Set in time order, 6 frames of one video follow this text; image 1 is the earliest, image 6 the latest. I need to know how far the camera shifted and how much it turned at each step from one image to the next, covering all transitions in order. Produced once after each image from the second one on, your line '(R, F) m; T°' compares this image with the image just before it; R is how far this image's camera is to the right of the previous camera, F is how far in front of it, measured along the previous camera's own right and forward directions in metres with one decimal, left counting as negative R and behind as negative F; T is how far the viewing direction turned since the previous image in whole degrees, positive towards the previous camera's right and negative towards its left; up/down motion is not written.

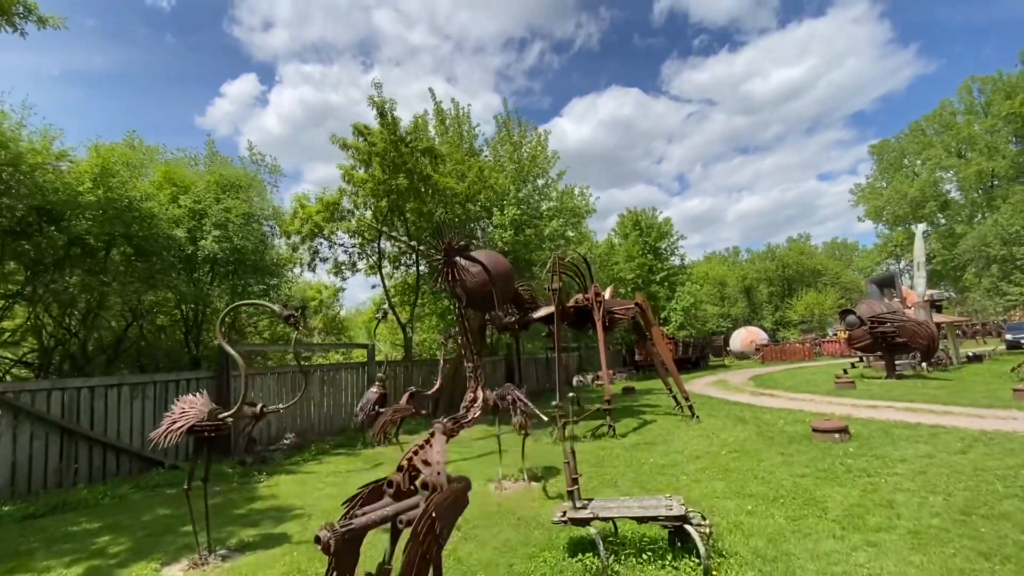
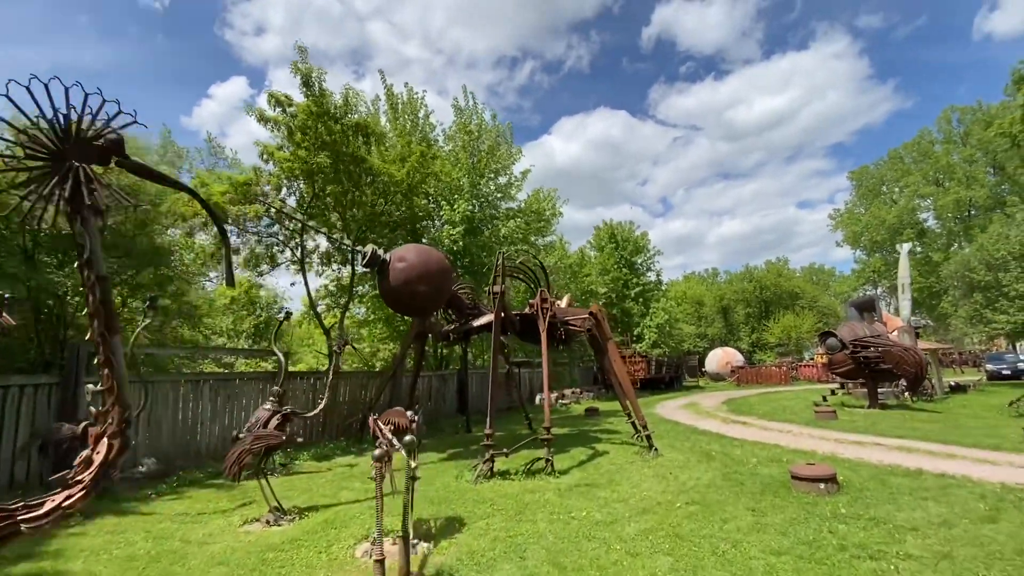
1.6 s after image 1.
(+1.0, +1.7) m; +2°
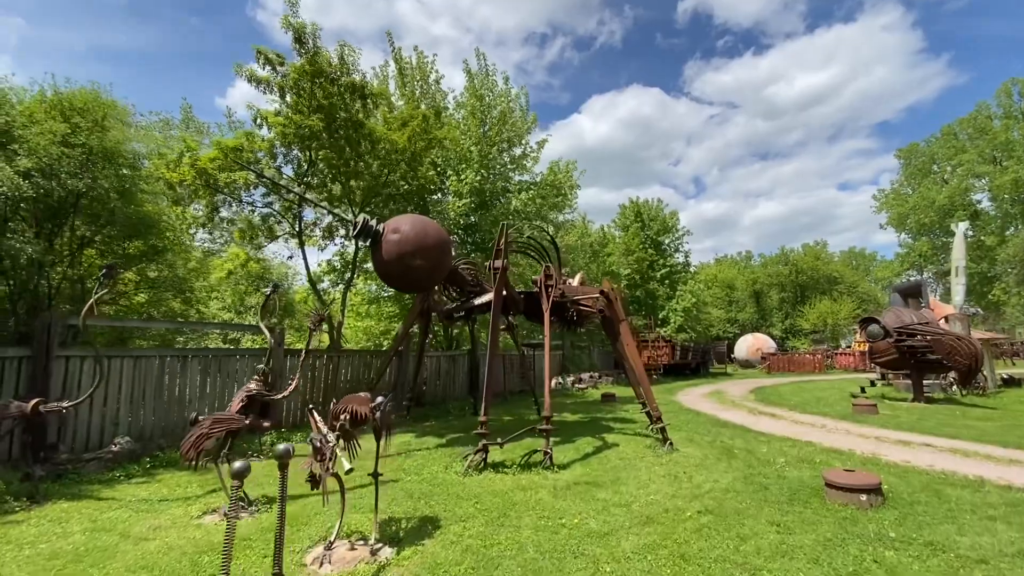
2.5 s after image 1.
(+0.4, +0.8) m; -3°
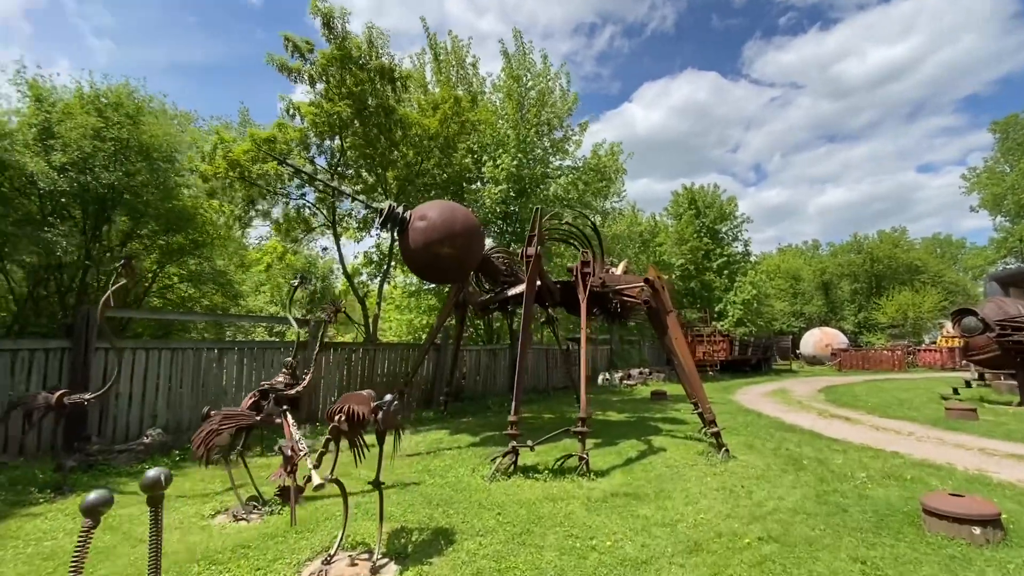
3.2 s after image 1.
(+0.3, +0.6) m; -6°
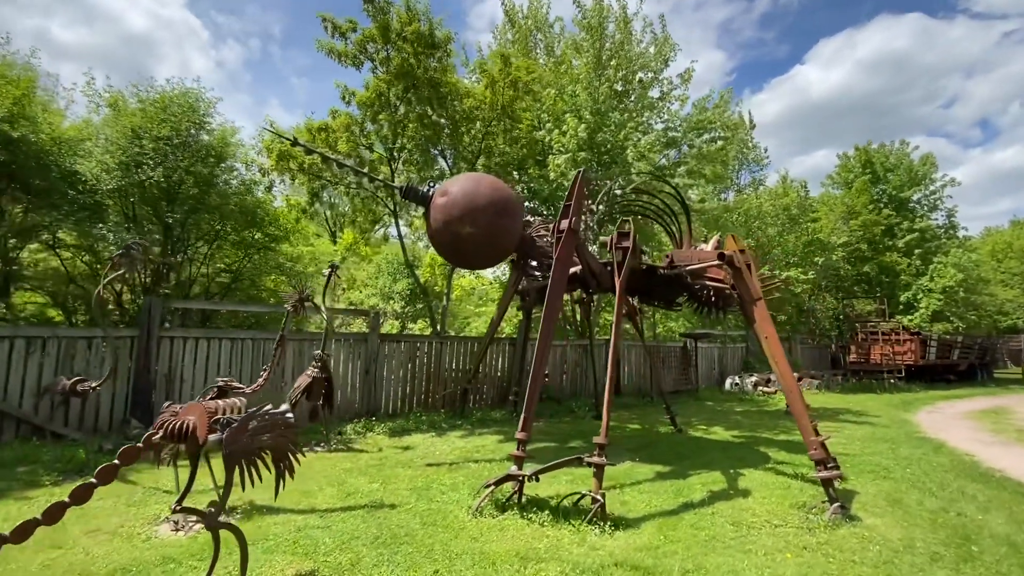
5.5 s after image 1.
(+1.5, +1.7) m; -17°
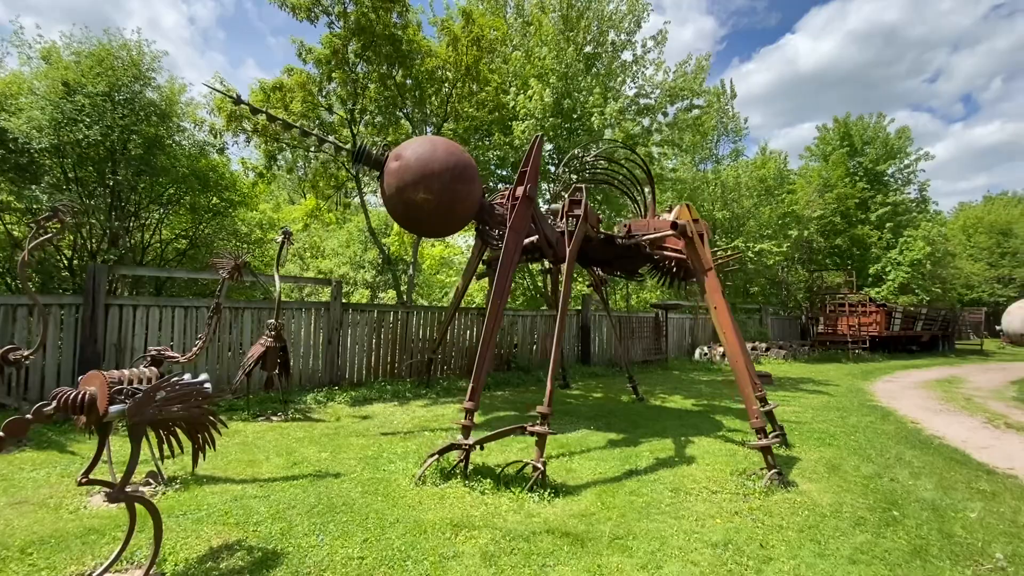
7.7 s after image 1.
(+0.4, +0.1) m; +2°
